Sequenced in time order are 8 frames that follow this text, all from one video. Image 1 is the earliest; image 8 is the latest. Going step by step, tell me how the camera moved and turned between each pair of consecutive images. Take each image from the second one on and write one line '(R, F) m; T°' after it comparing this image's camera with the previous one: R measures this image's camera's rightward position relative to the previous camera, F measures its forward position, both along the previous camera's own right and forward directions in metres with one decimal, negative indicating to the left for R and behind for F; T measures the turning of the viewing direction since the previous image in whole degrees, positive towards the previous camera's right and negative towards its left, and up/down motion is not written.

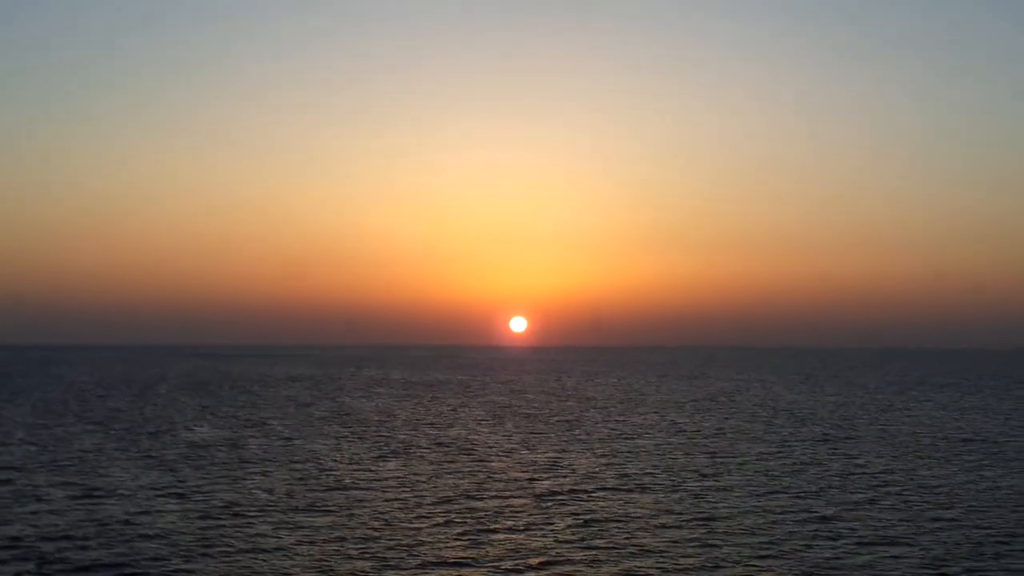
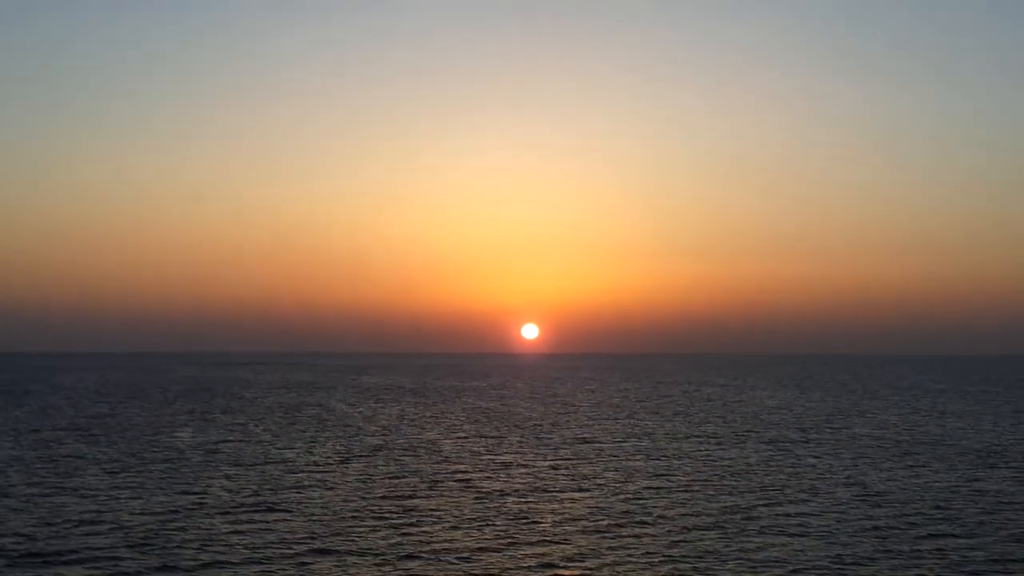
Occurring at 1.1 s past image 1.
(+3.8, -2.9) m; -1°
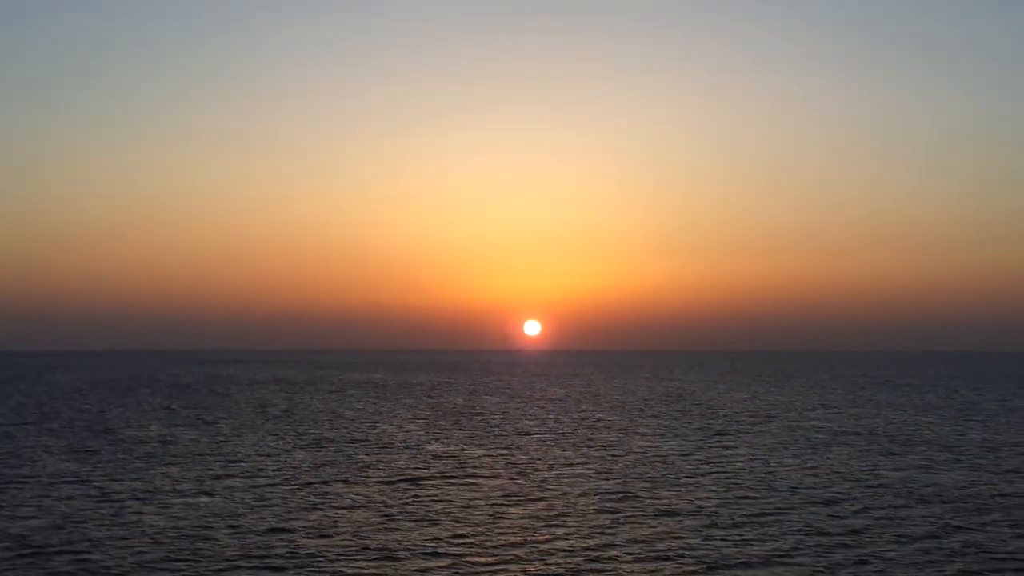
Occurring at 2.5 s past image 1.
(+5.1, -3.7) m; 0°
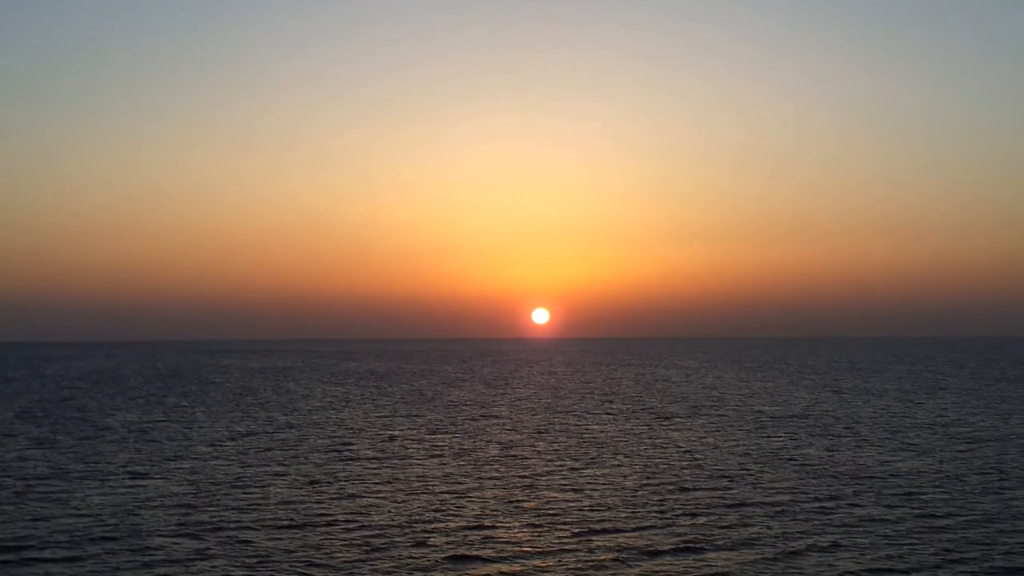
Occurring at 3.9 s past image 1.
(+4.5, -3.0) m; -1°
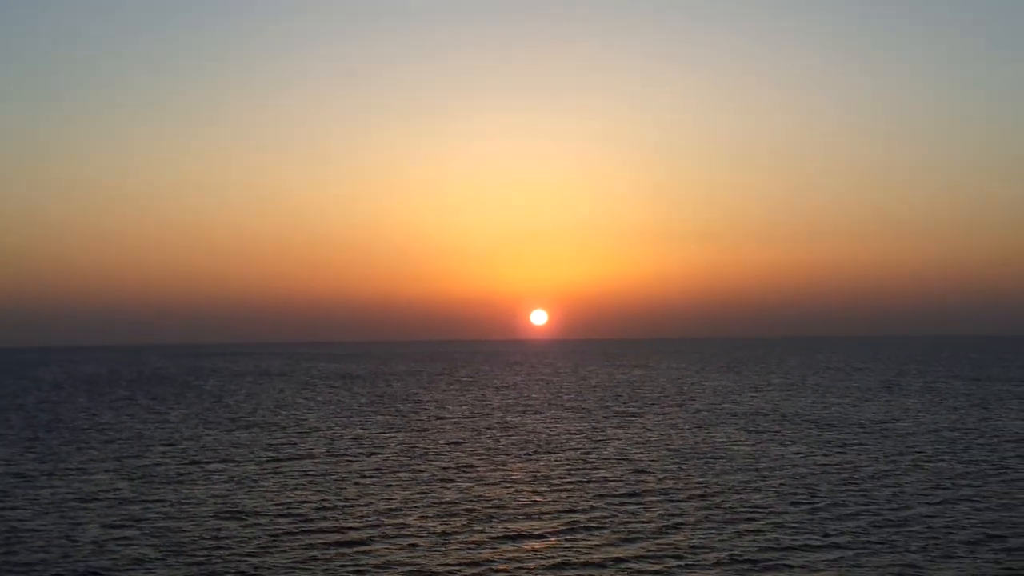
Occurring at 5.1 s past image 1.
(+3.8, -2.7) m; 0°
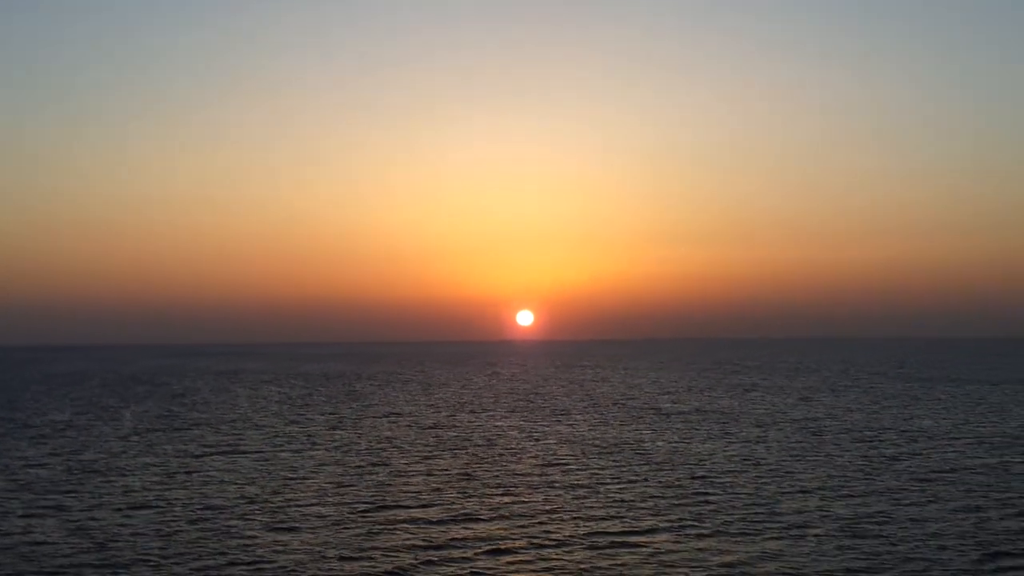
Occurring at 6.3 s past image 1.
(+3.6, -2.6) m; +1°
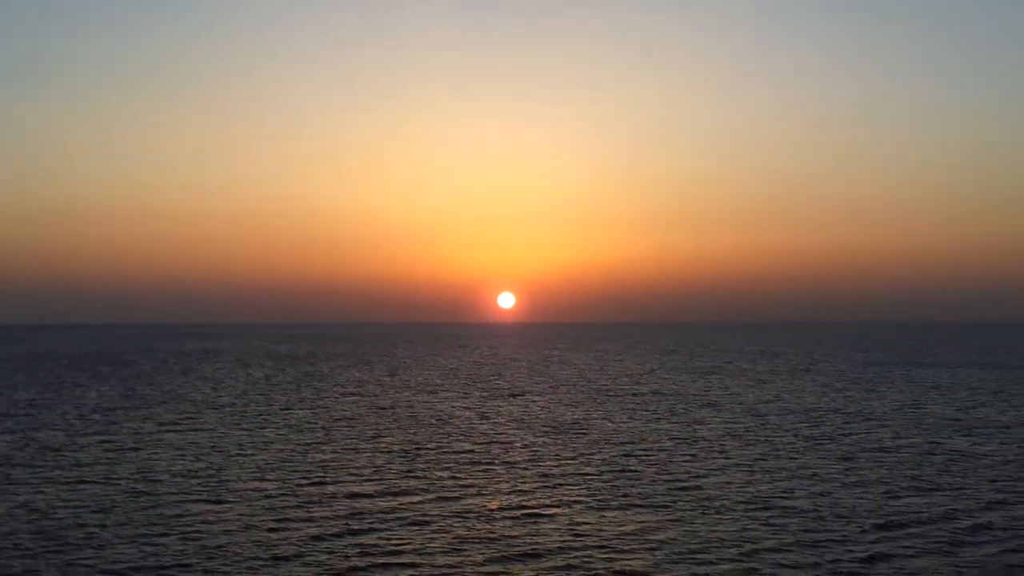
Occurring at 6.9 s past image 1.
(+1.9, -1.4) m; +1°
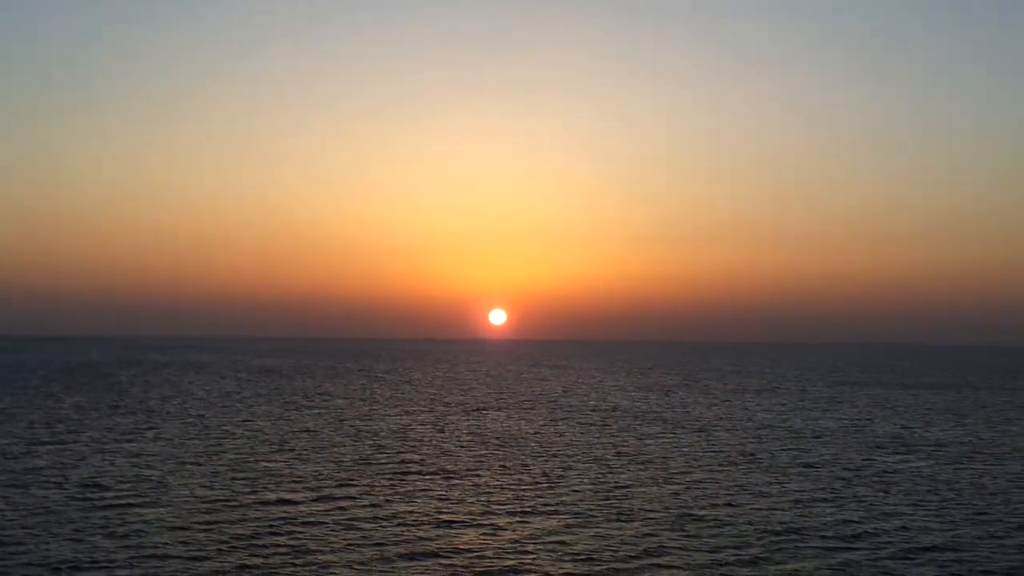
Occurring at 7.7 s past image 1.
(+2.5, -1.9) m; 0°
